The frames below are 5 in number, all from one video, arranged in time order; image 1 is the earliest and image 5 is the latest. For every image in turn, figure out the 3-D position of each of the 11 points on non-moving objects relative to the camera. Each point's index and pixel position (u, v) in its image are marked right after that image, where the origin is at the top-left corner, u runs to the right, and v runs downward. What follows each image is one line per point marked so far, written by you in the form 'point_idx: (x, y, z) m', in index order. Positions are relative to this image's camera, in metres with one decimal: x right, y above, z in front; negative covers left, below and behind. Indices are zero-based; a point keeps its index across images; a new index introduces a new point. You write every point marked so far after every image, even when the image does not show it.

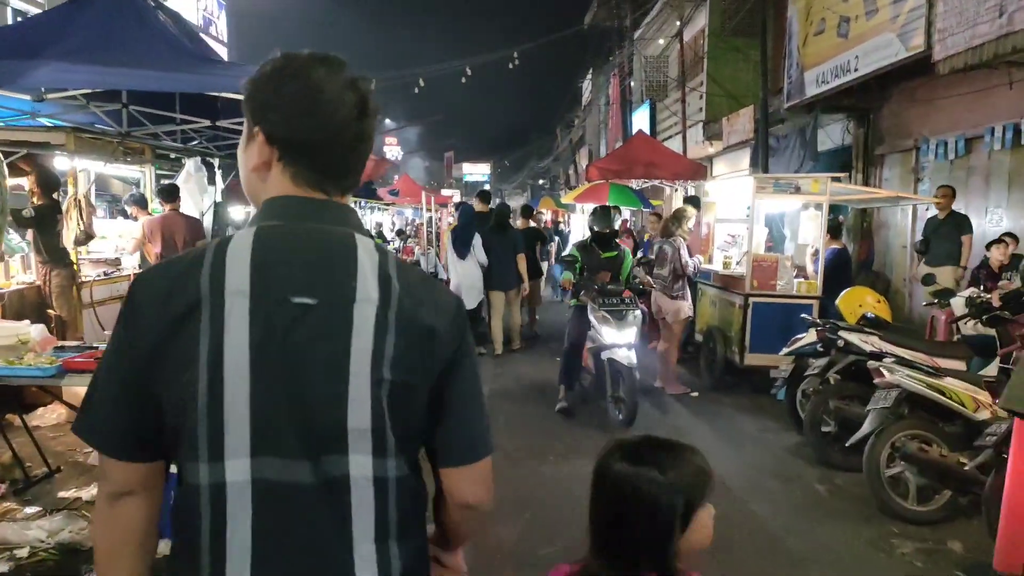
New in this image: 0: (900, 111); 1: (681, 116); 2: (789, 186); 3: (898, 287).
0: (+5.6, +2.6, +12.1) m
1: (+3.9, +4.0, +19.6) m
2: (+2.3, +0.9, +7.1) m
3: (+5.6, 0.0, +12.1) m
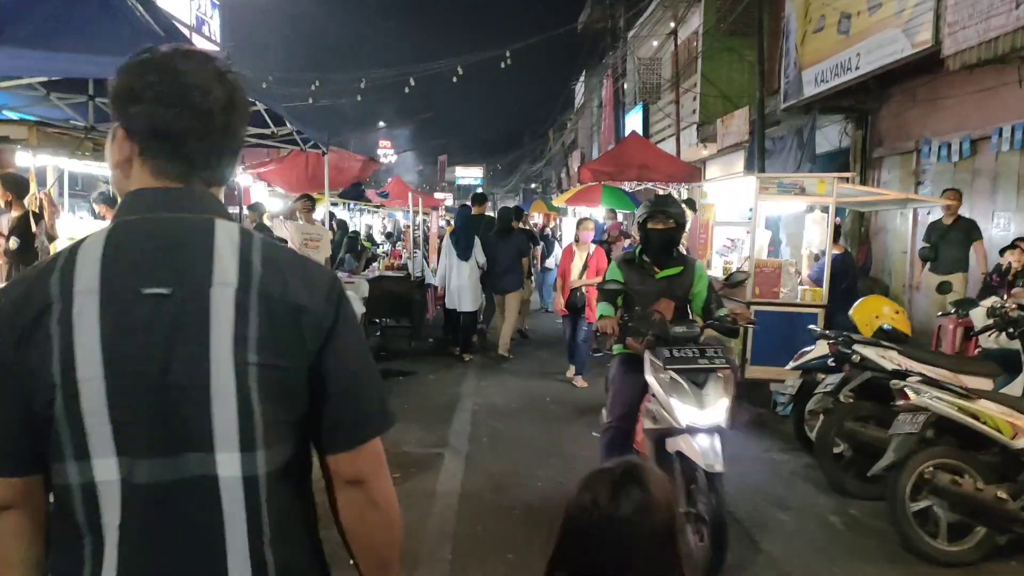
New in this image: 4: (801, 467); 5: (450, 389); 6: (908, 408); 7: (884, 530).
0: (+5.4, +2.5, +11.7) m
1: (+3.7, +3.9, +19.1) m
2: (+2.2, +0.8, +6.6) m
3: (+5.4, -0.1, +11.7) m
4: (+1.8, -1.1, +5.3) m
5: (-0.6, -1.0, +8.1) m
6: (+1.9, -0.6, +3.9) m
7: (+1.9, -1.2, +4.2) m
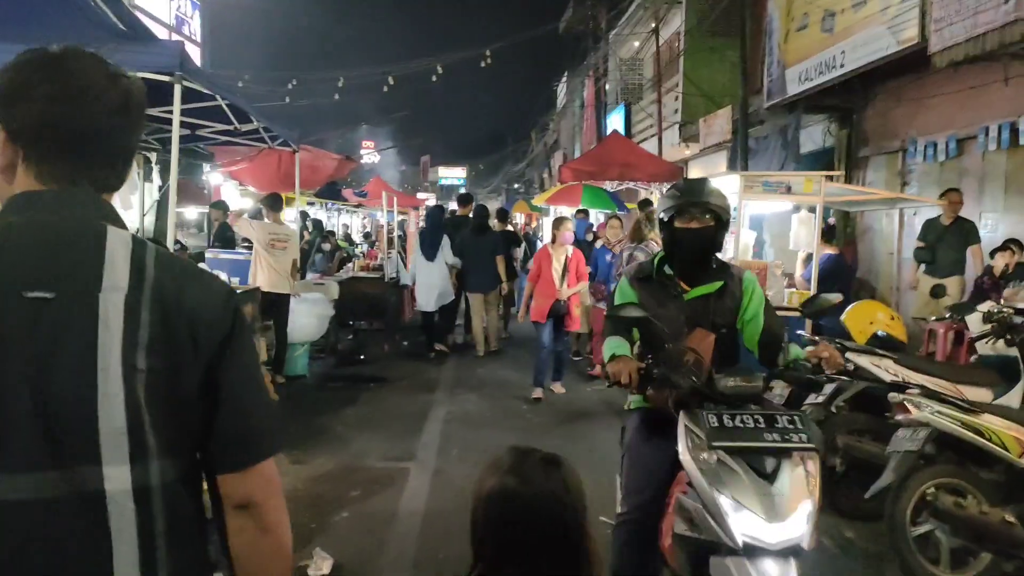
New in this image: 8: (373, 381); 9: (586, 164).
0: (+5.1, +2.4, +11.5) m
1: (+3.3, +3.9, +18.9) m
2: (+2.0, +0.8, +6.3) m
3: (+5.1, -0.1, +11.4) m
4: (+1.7, -1.2, +5.0) m
5: (-0.8, -1.0, +7.7) m
6: (+1.7, -0.6, +3.7) m
7: (+1.7, -1.2, +3.9) m
8: (-1.4, -1.0, +8.6) m
9: (+1.1, +1.9, +12.8) m
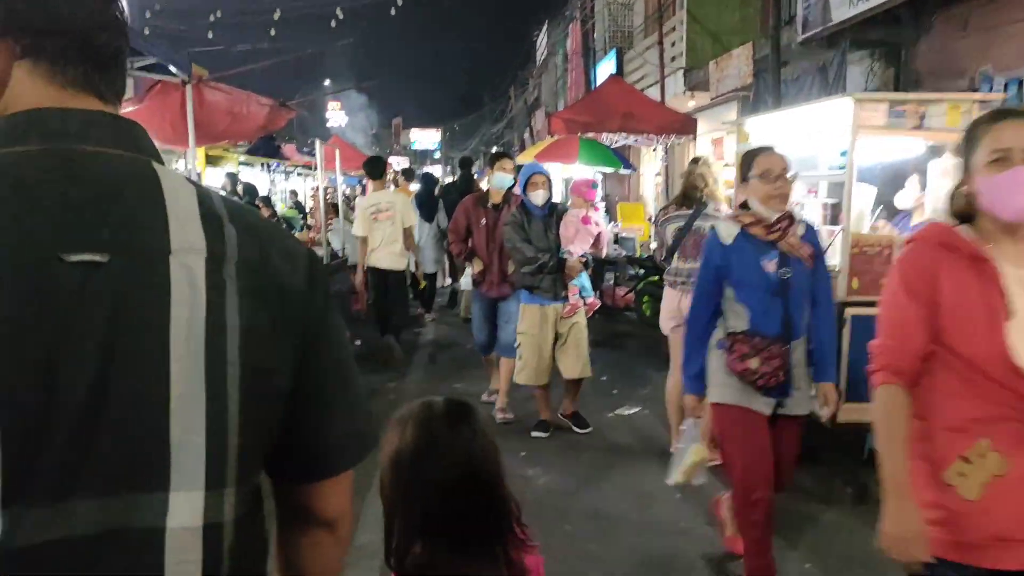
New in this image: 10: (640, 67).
0: (+4.9, +2.8, +9.3) m
1: (+2.8, +4.4, +16.6) m
2: (+2.0, +0.8, +4.2) m
3: (+4.9, +0.2, +9.4) m
4: (+1.6, -1.1, +2.8) m
5: (-0.9, -1.0, +5.5) m
6: (+1.8, -0.6, +1.5) m
7: (+1.7, -1.3, +1.8) m
8: (-1.5, -0.8, +6.4) m
9: (+0.9, +2.2, +10.5) m
10: (+2.7, +4.7, +17.7) m
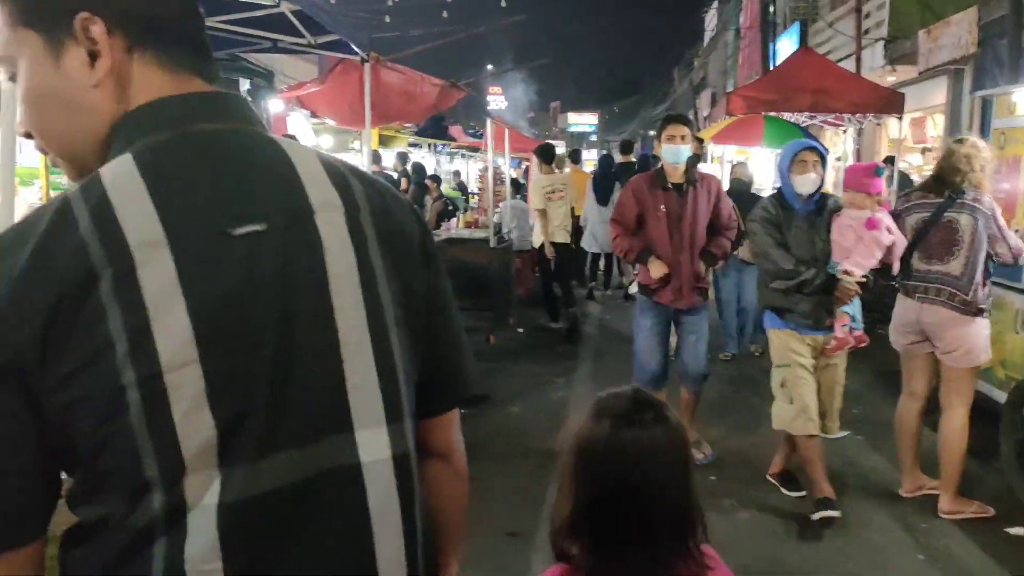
0: (+6.7, +2.6, +7.6) m
1: (+6.0, +4.5, +15.0) m
2: (+2.8, +0.8, +3.0) m
3: (+6.6, +0.1, +7.7) m
4: (+2.2, -1.2, +1.8) m
5: (+0.2, -0.9, +4.9) m
6: (+2.1, -0.8, +0.5) m
7: (+2.1, -1.4, +0.8) m
8: (-0.3, -0.8, +5.9) m
9: (+2.9, +2.3, +9.4) m
10: (+6.1, +4.8, +16.2) m
